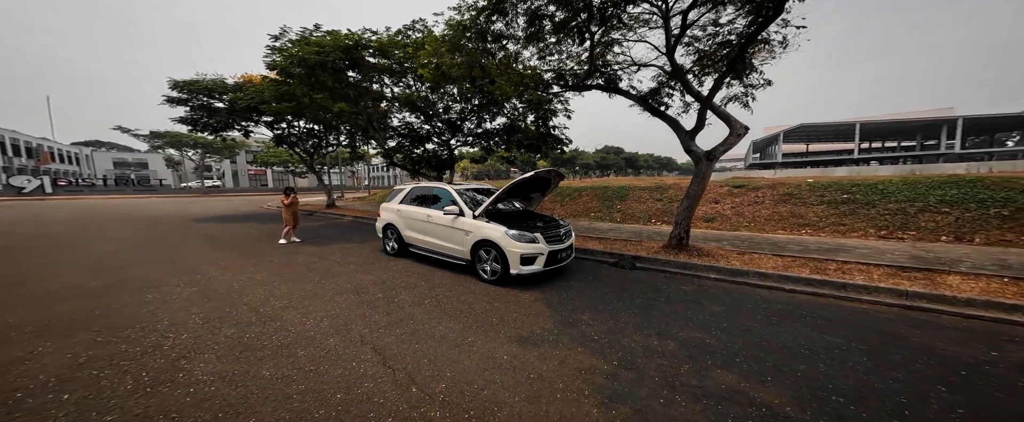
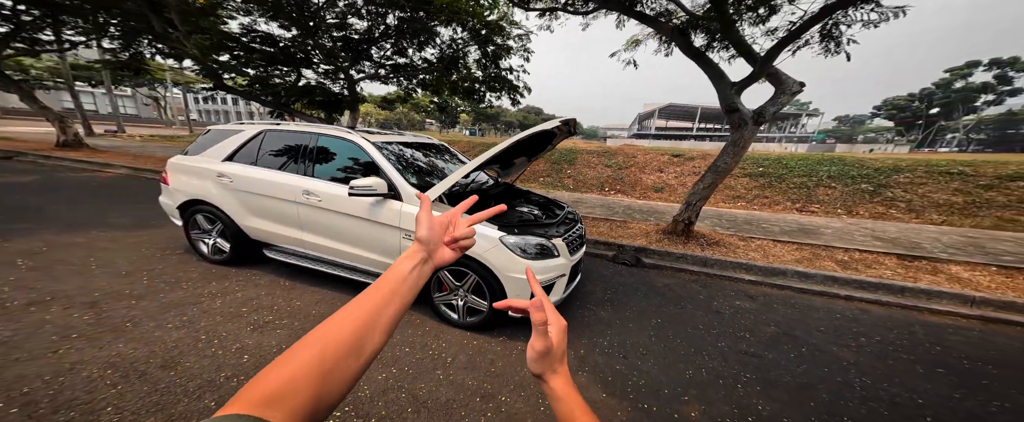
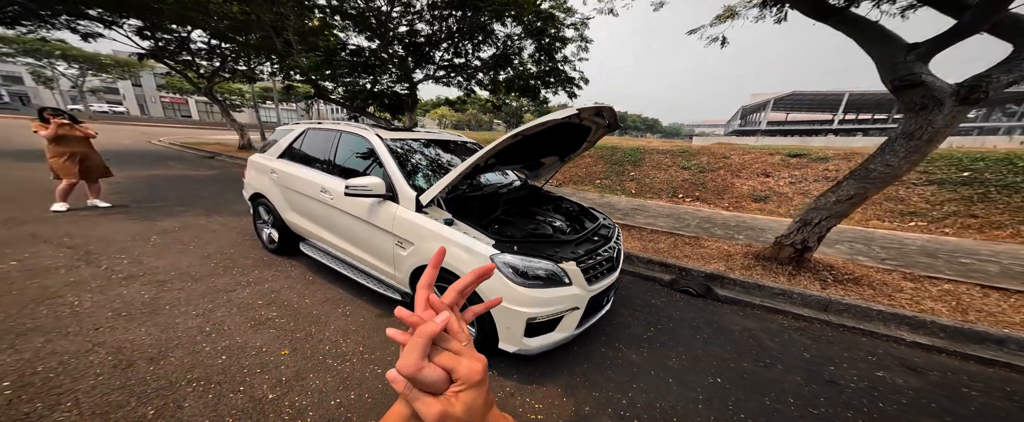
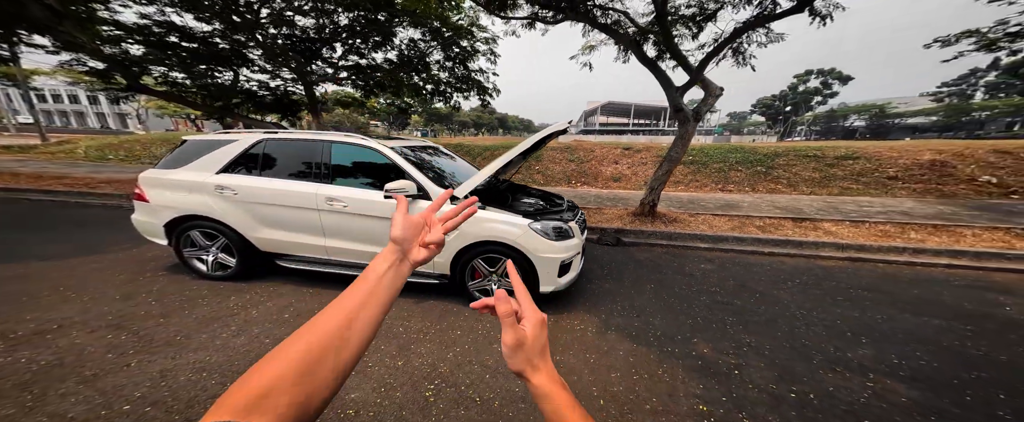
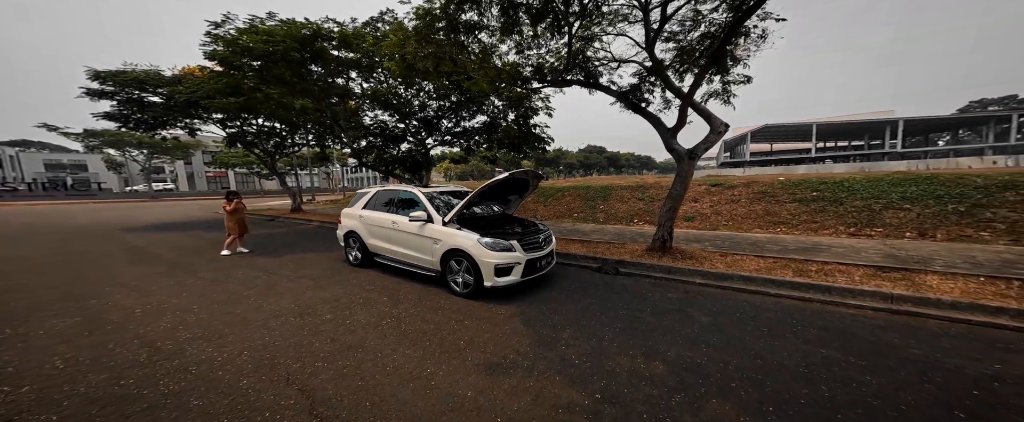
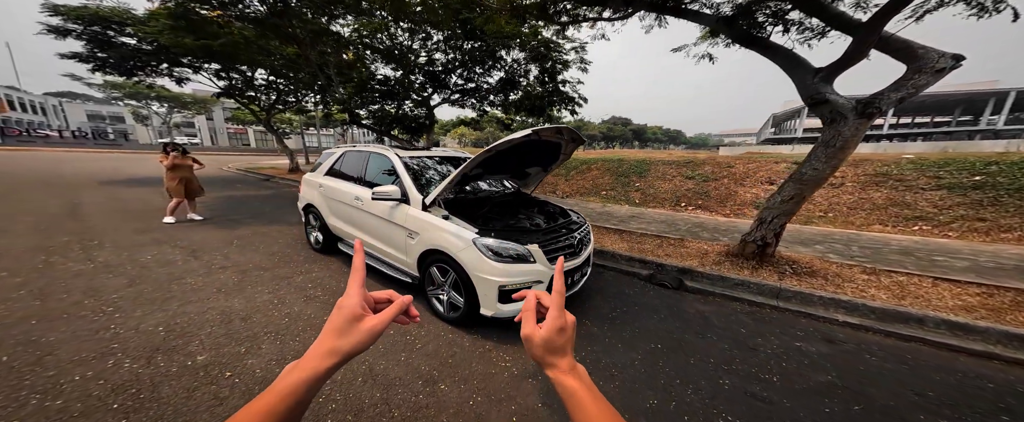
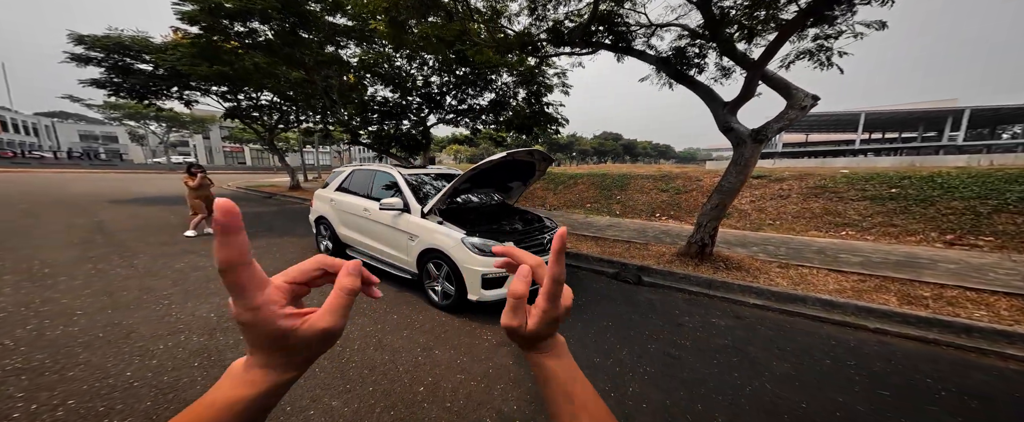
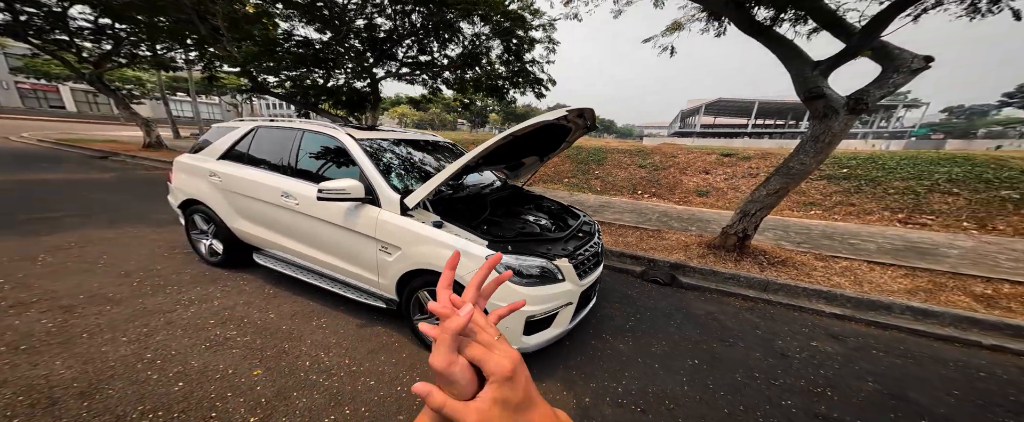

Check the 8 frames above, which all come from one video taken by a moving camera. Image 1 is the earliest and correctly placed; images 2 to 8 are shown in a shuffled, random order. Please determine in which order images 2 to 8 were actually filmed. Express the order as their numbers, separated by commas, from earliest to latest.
5, 7, 6, 3, 8, 2, 4
